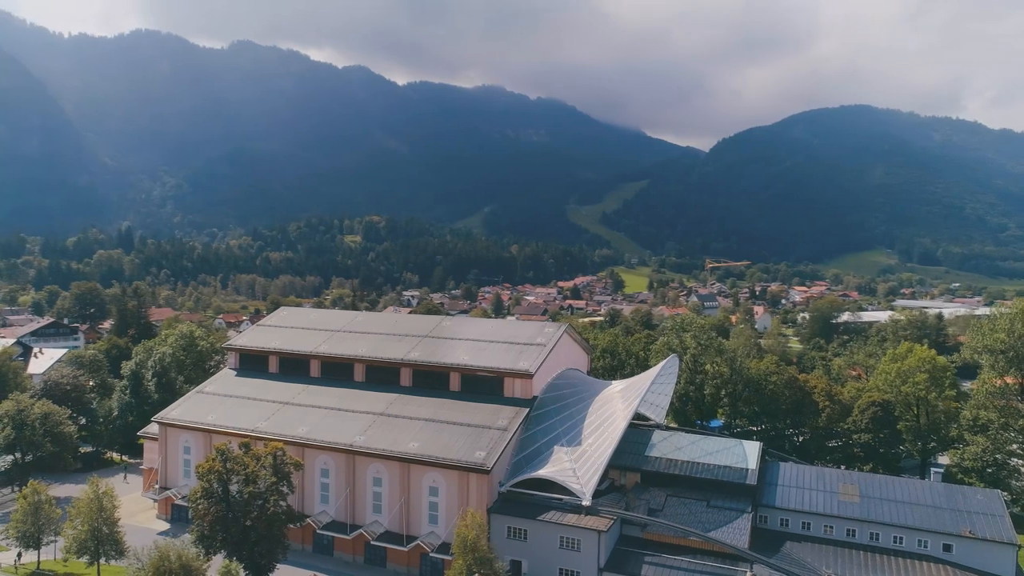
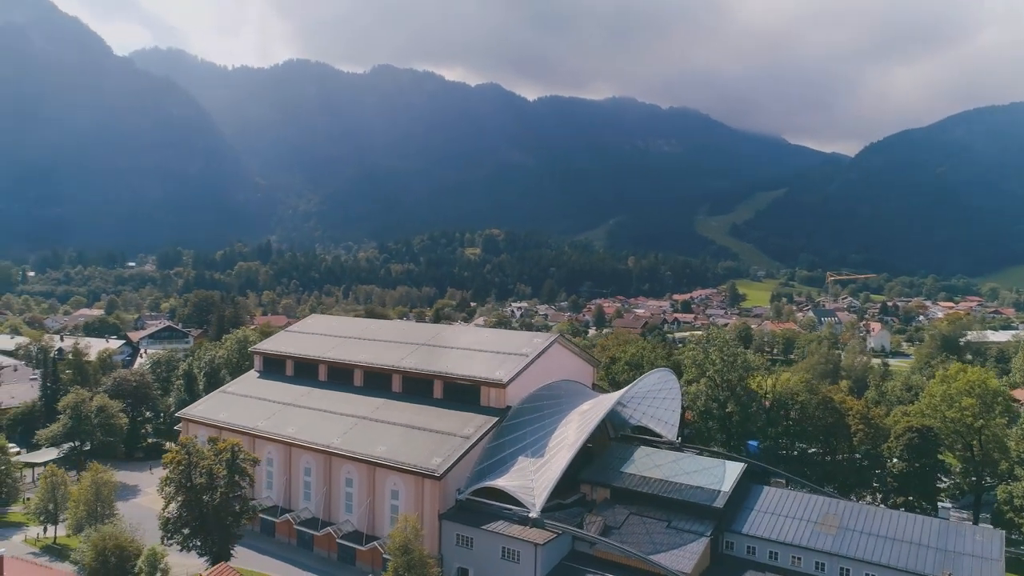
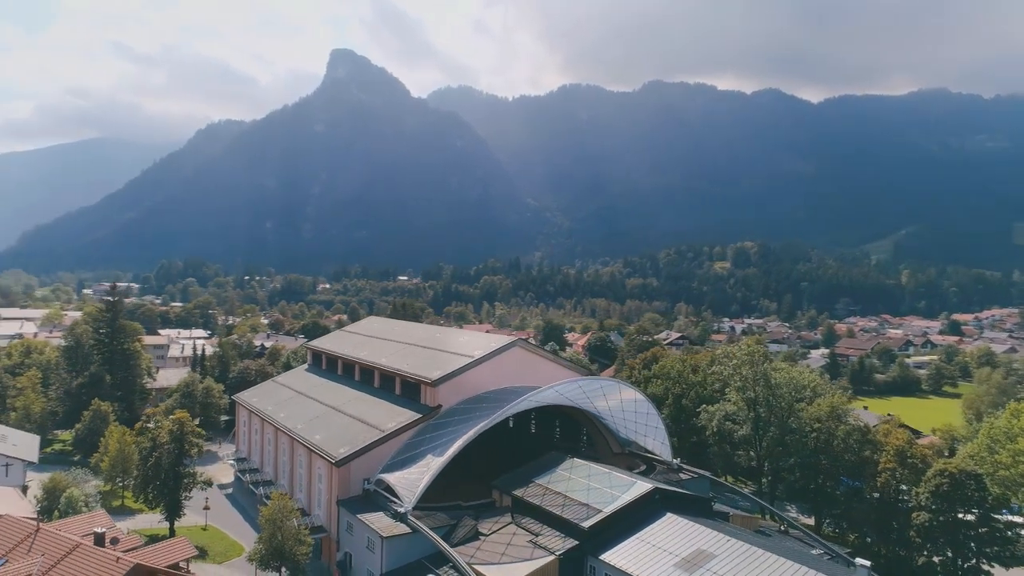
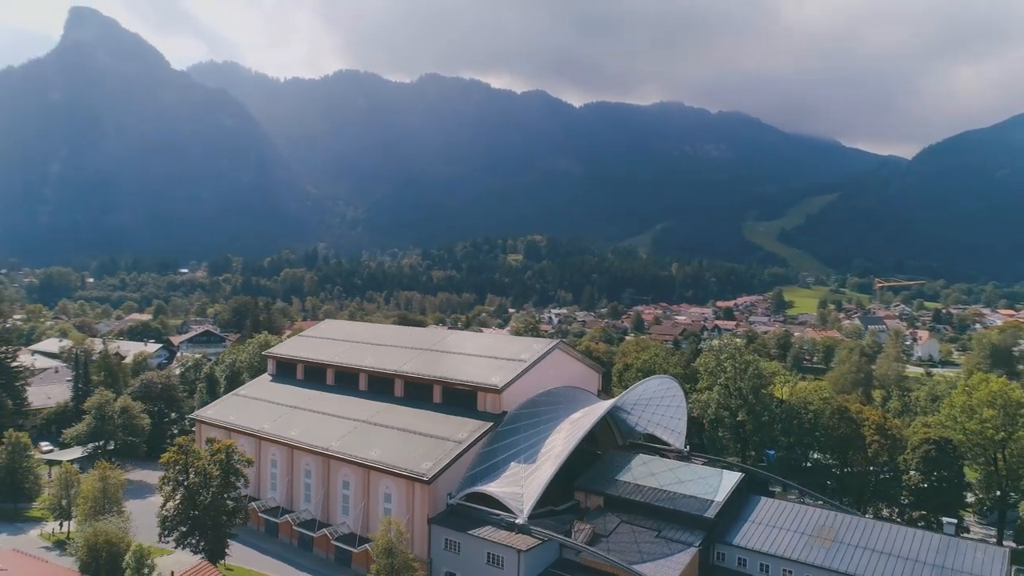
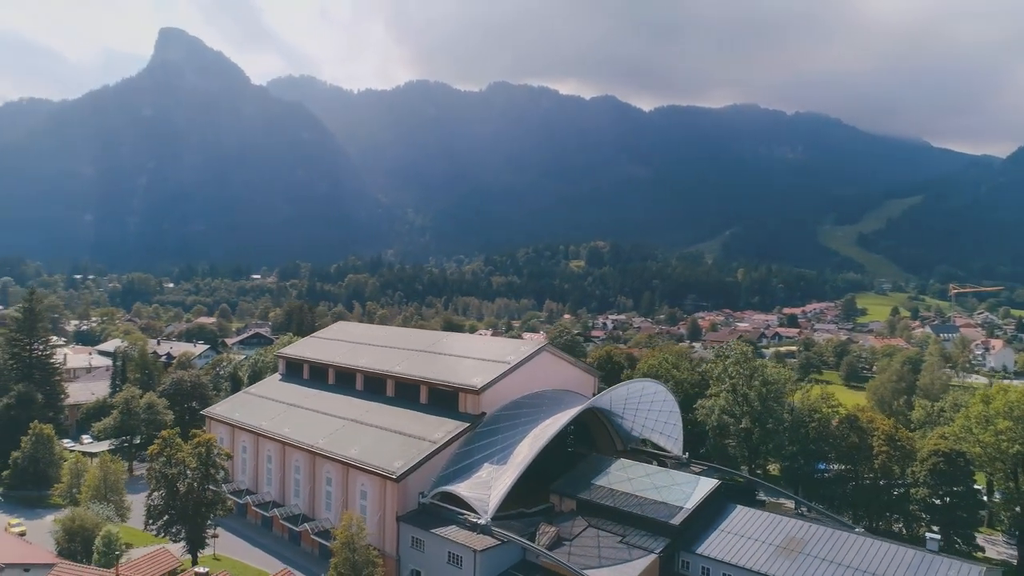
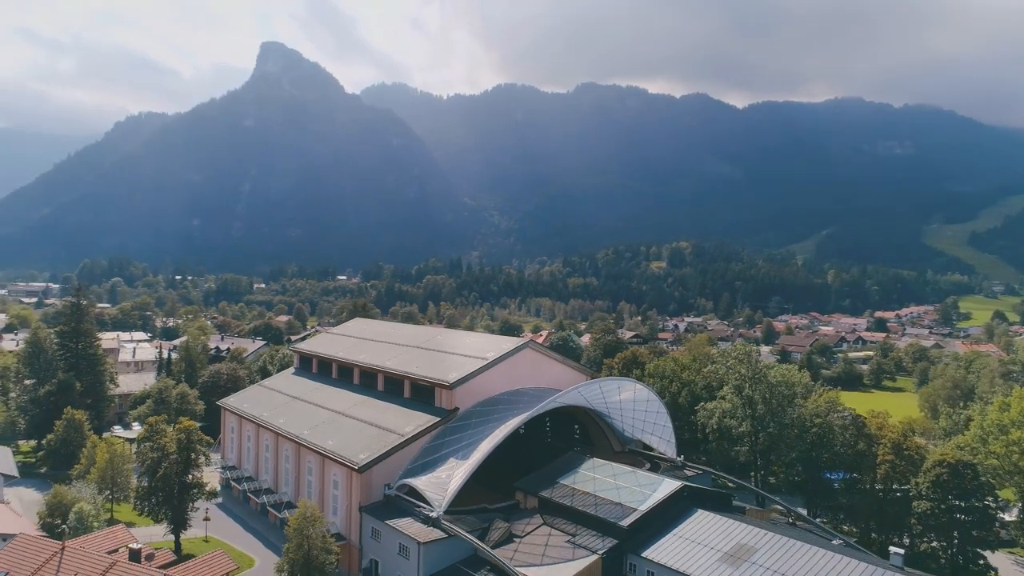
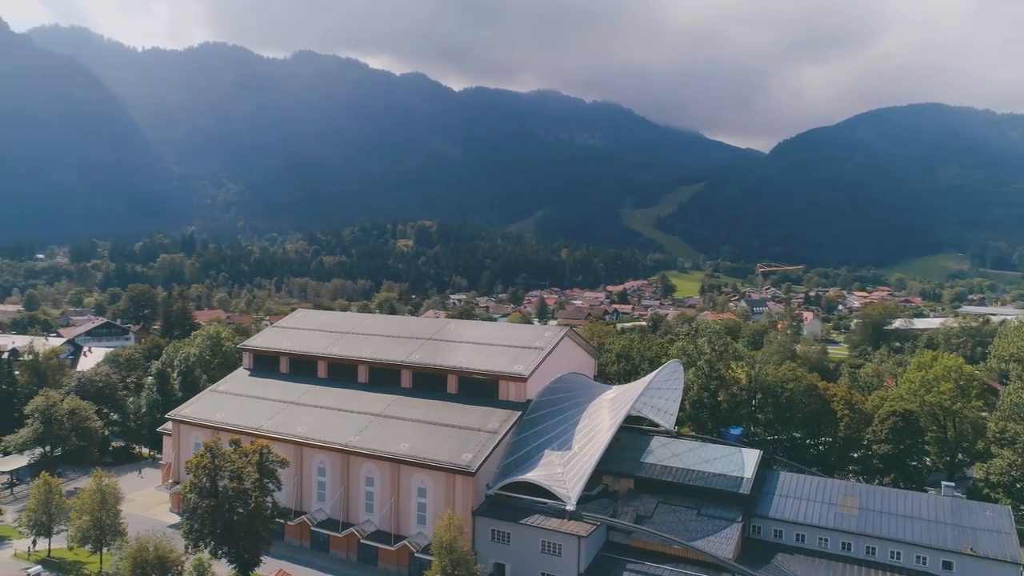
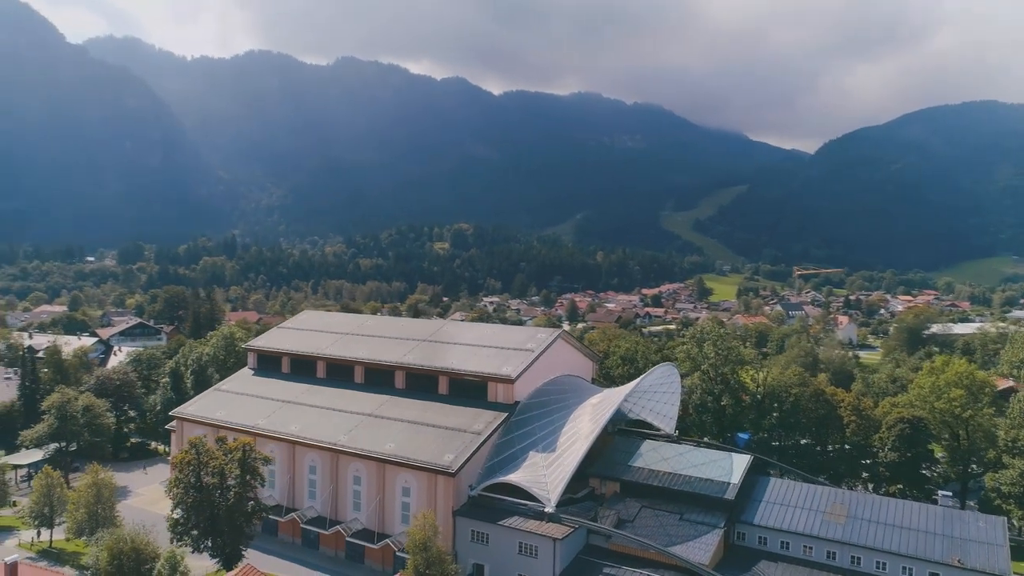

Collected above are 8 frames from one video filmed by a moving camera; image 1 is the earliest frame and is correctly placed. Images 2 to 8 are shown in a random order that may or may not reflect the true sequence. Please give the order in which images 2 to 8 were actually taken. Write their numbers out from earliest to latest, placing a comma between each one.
7, 8, 2, 4, 5, 6, 3
